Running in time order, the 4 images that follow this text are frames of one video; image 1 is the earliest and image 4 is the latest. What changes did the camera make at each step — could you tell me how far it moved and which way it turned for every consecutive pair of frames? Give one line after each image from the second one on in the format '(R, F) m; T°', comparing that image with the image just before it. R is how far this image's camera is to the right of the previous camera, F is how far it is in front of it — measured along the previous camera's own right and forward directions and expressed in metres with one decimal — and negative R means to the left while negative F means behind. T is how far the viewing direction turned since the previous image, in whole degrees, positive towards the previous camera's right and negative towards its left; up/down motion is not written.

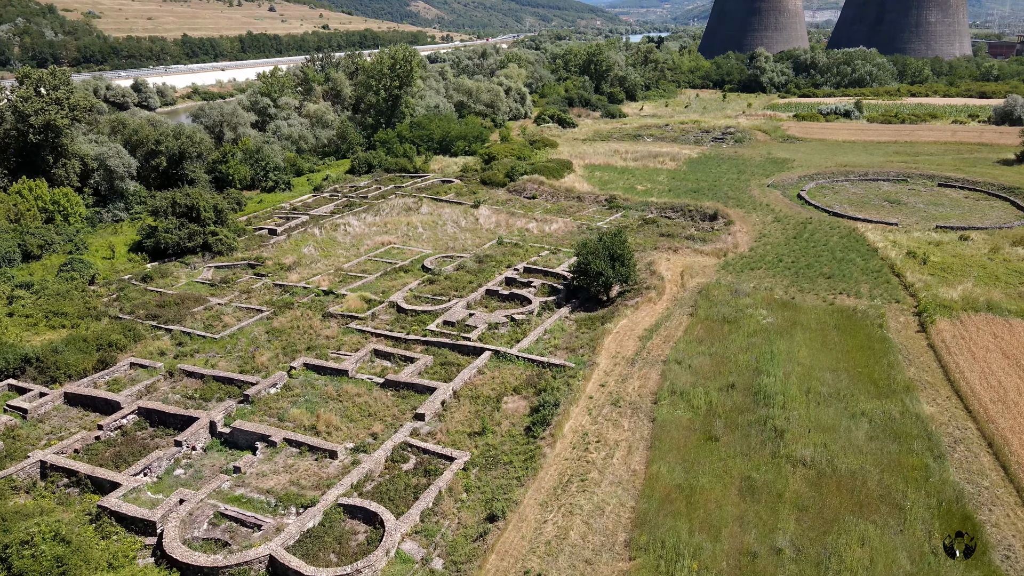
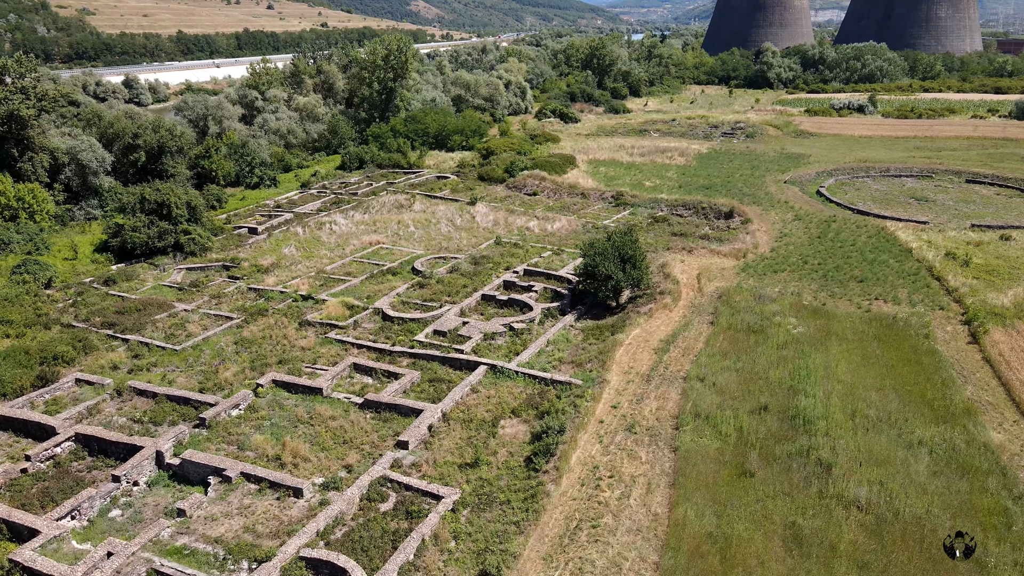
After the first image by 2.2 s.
(+0.1, +2.4) m; 0°
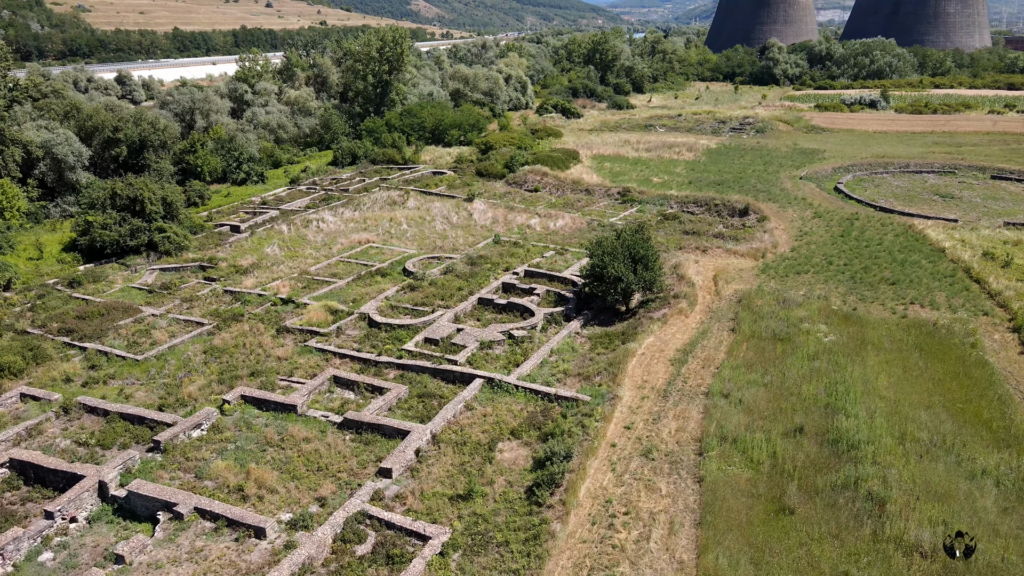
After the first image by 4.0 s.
(0.0, +1.9) m; 0°
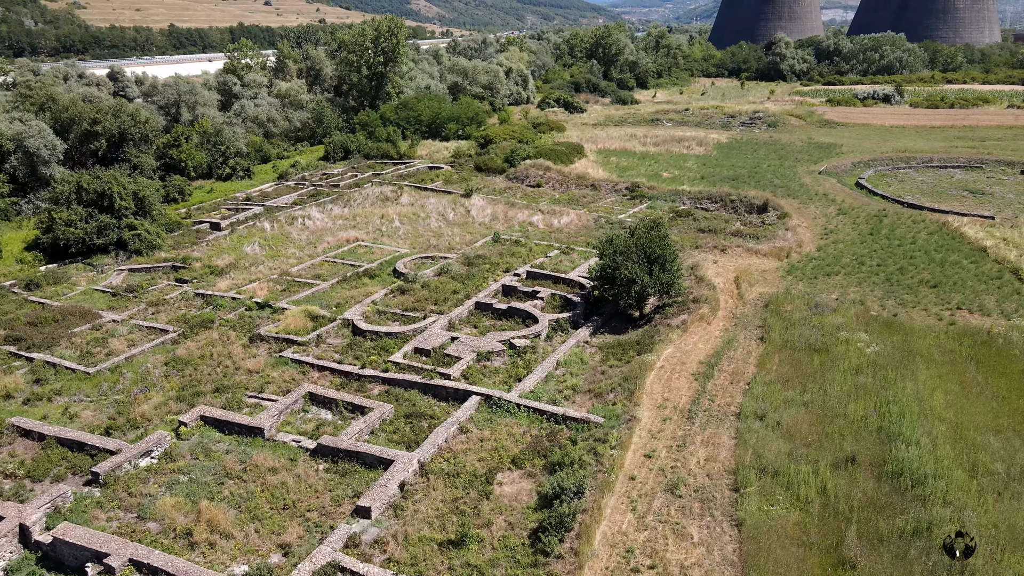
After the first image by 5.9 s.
(0.0, +2.0) m; 0°
